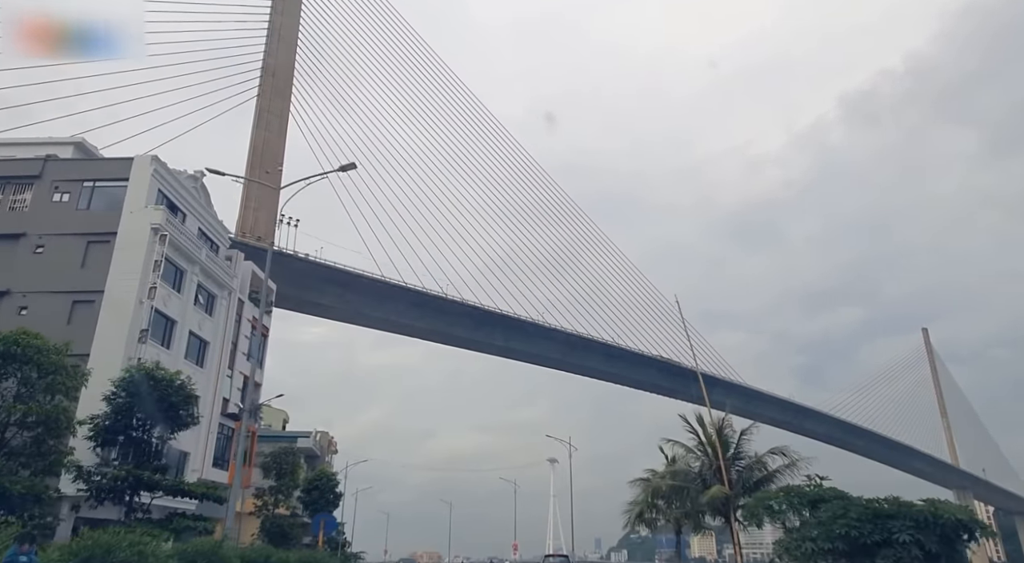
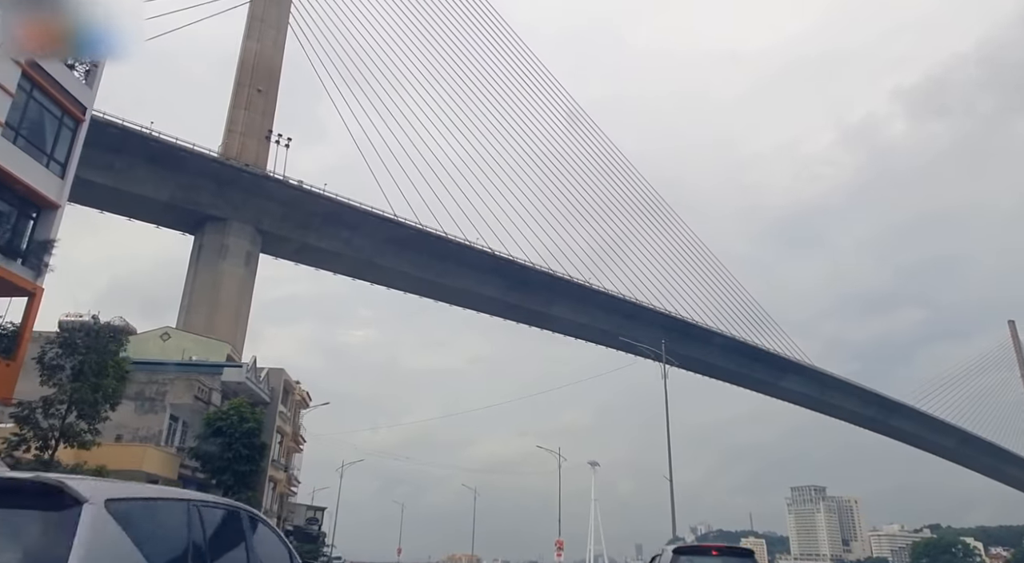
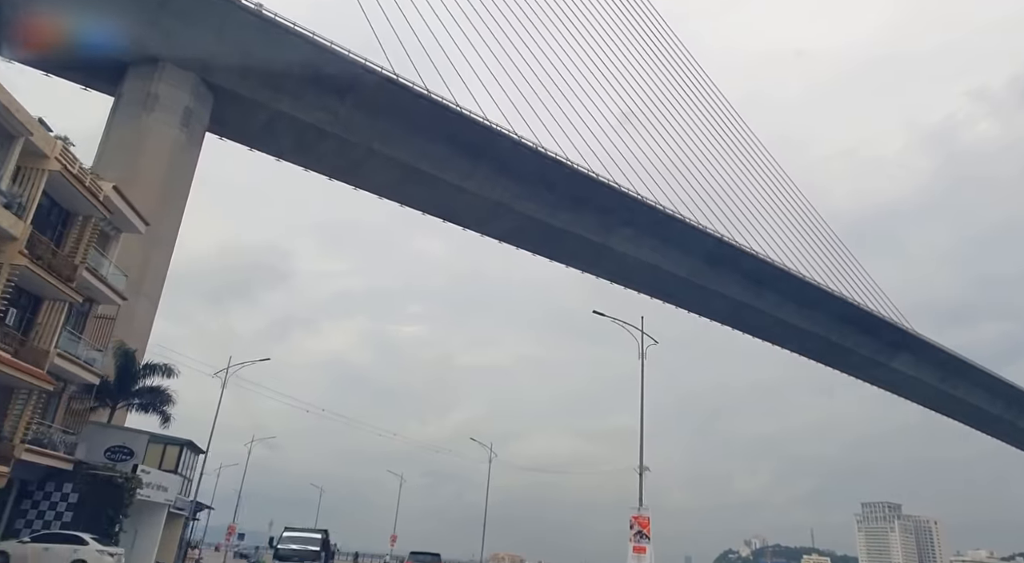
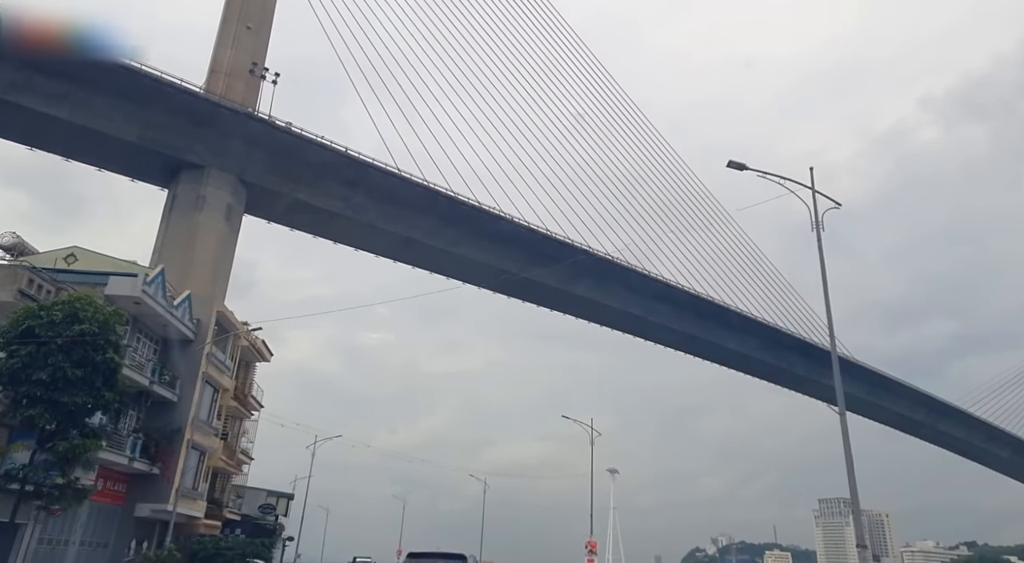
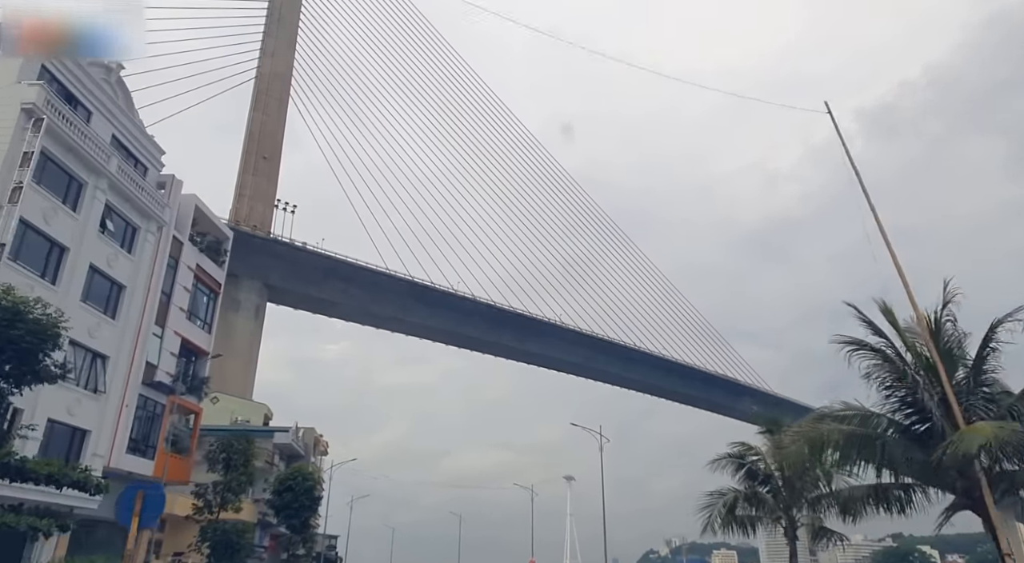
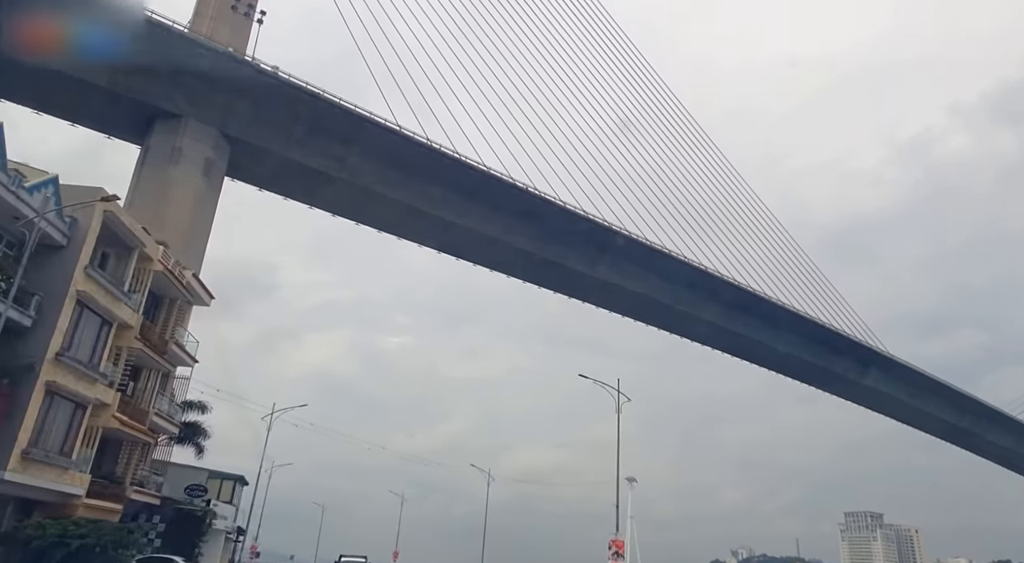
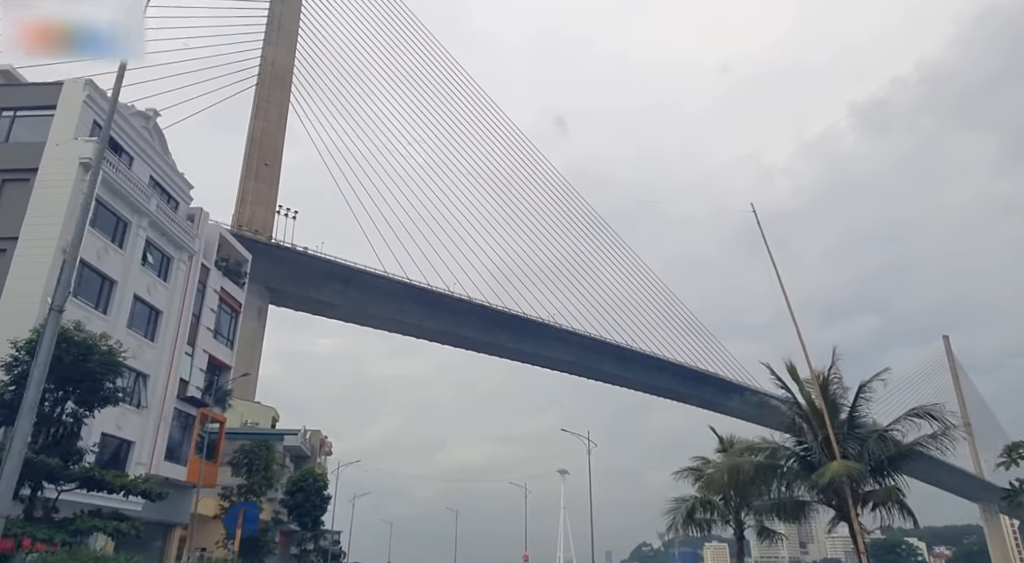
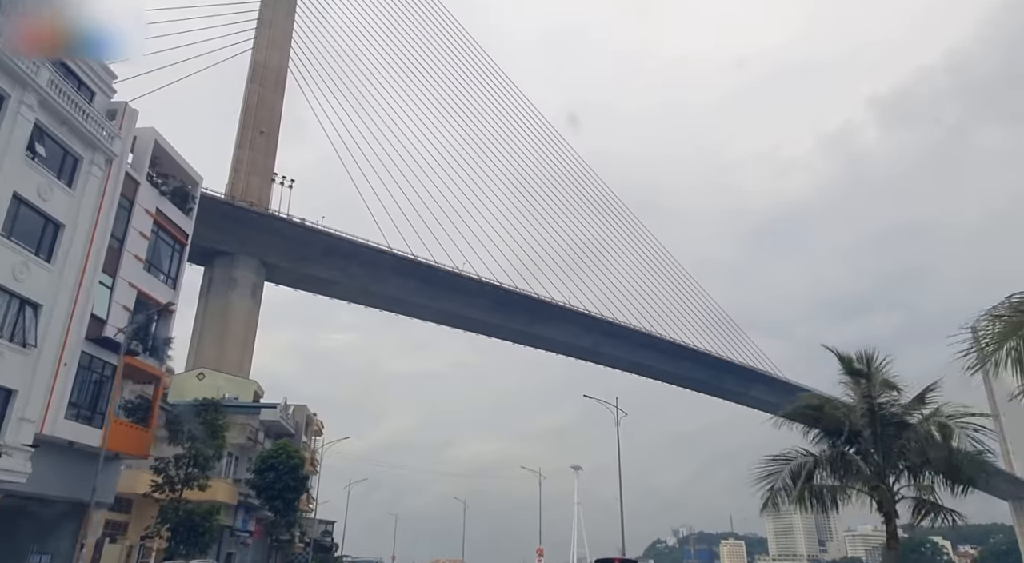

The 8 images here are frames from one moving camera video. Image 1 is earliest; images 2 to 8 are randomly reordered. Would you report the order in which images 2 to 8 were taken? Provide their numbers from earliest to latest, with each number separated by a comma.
7, 5, 8, 2, 4, 6, 3
